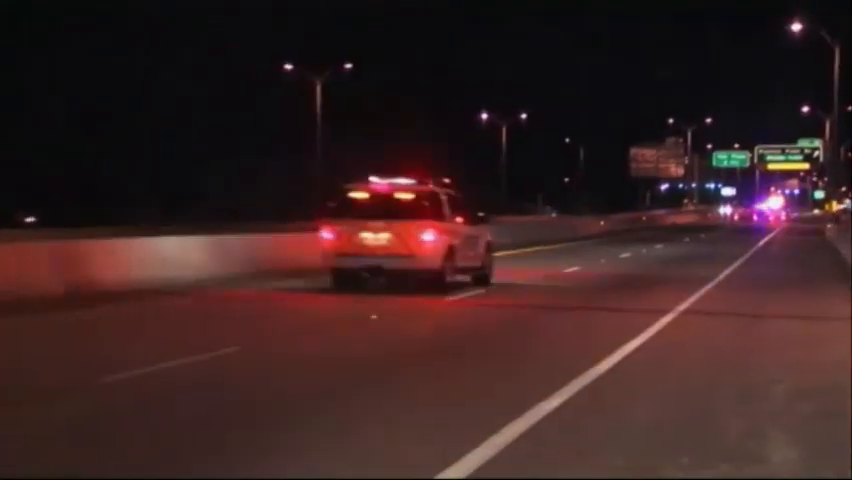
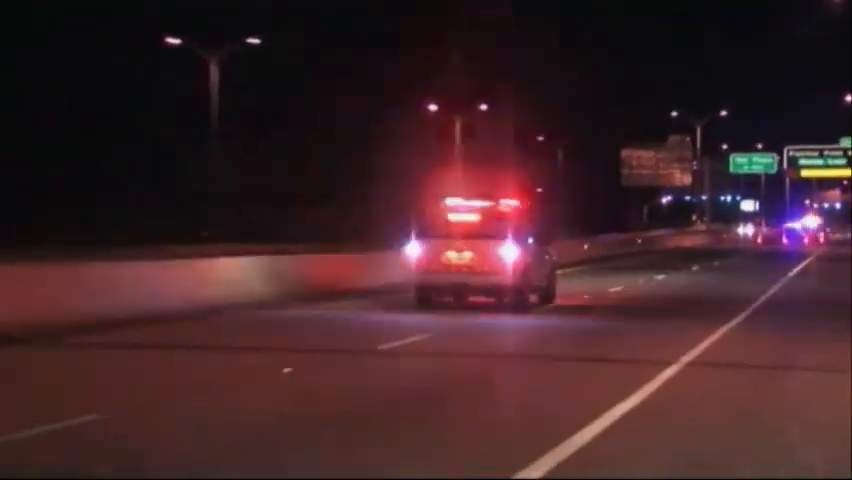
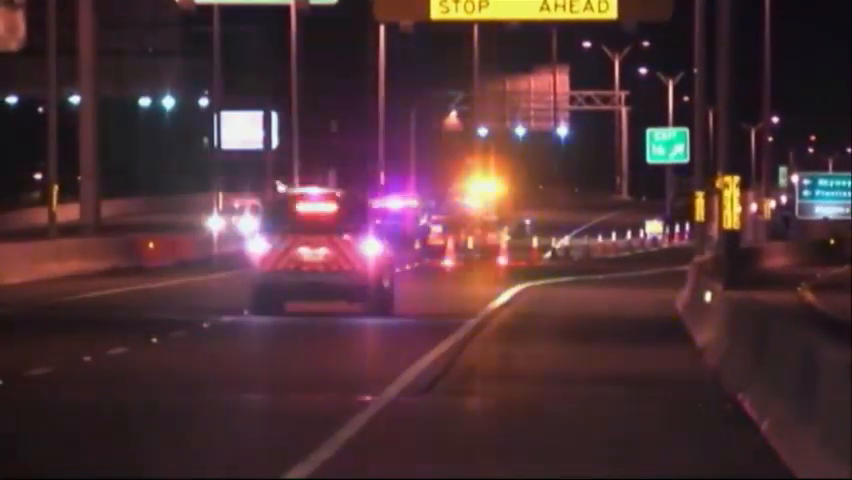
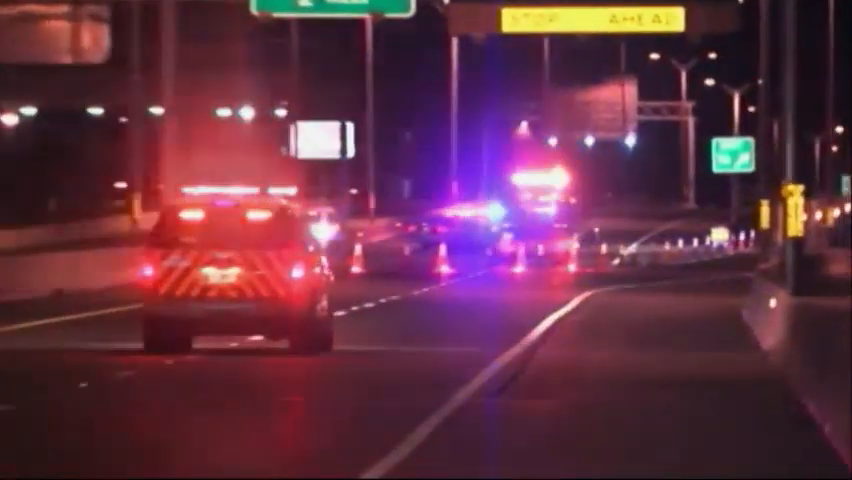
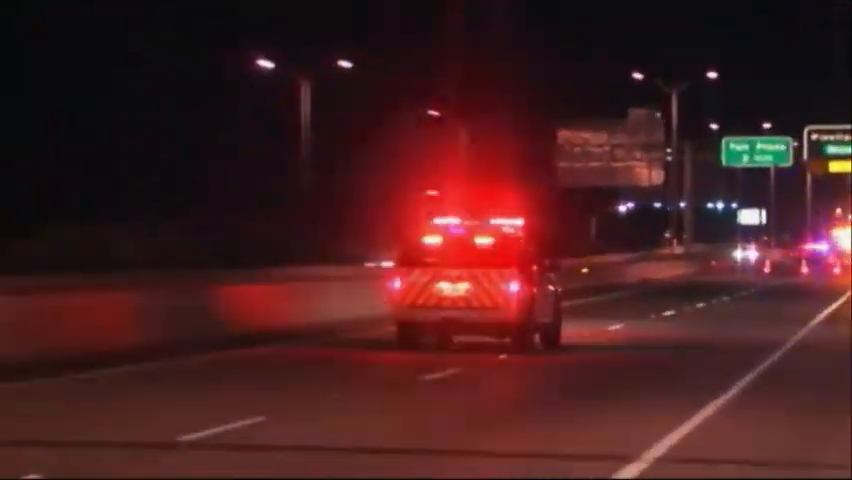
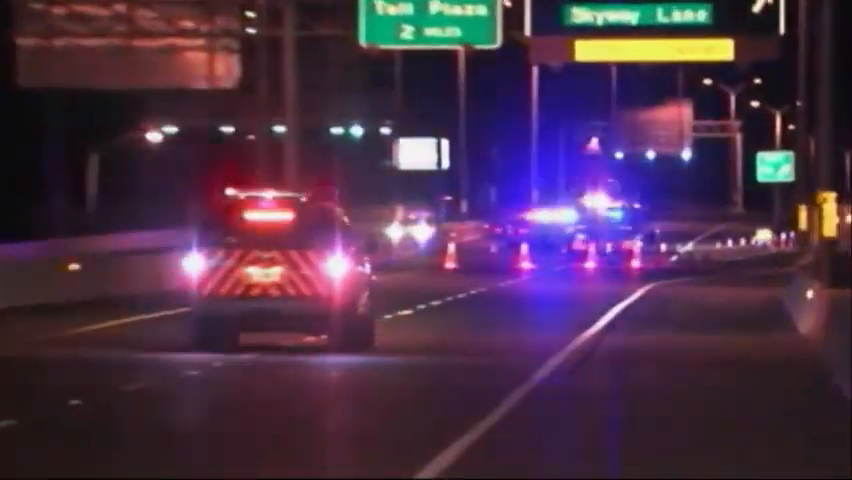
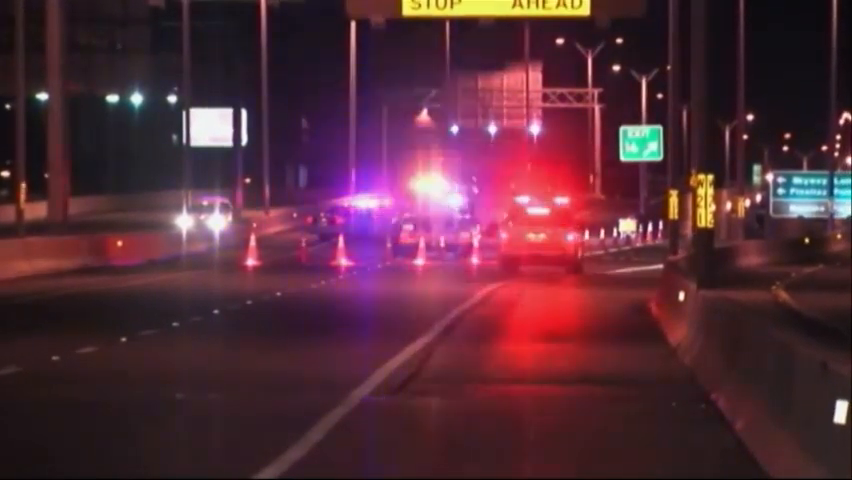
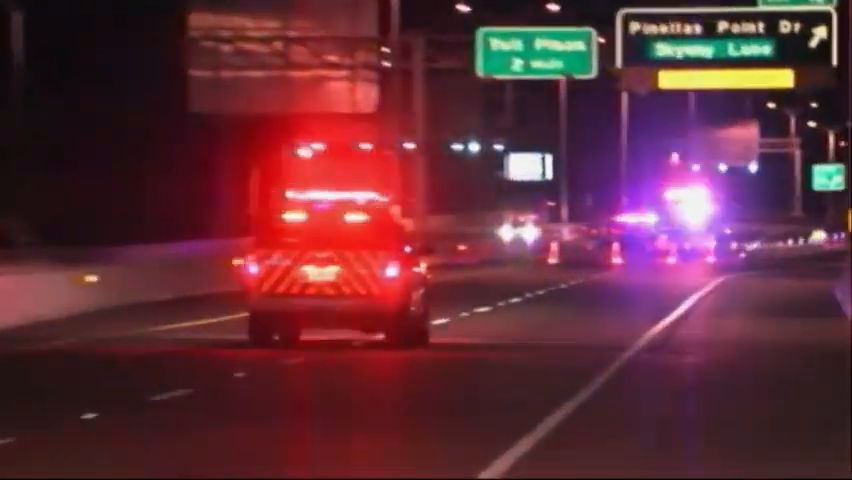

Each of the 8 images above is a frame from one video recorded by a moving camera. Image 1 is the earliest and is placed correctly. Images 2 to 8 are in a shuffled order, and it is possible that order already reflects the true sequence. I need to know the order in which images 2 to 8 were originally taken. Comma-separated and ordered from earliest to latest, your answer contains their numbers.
2, 5, 8, 6, 4, 3, 7
